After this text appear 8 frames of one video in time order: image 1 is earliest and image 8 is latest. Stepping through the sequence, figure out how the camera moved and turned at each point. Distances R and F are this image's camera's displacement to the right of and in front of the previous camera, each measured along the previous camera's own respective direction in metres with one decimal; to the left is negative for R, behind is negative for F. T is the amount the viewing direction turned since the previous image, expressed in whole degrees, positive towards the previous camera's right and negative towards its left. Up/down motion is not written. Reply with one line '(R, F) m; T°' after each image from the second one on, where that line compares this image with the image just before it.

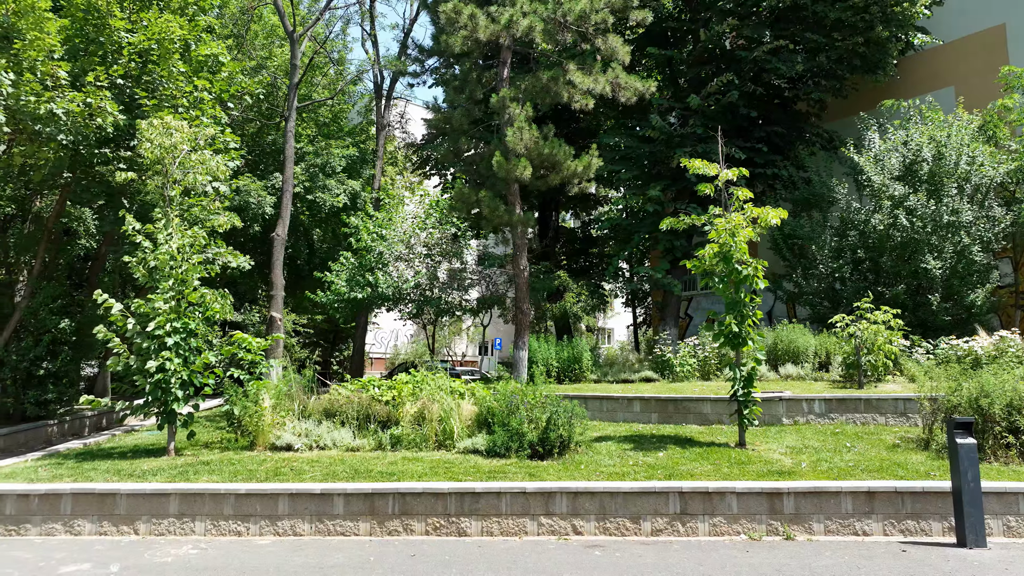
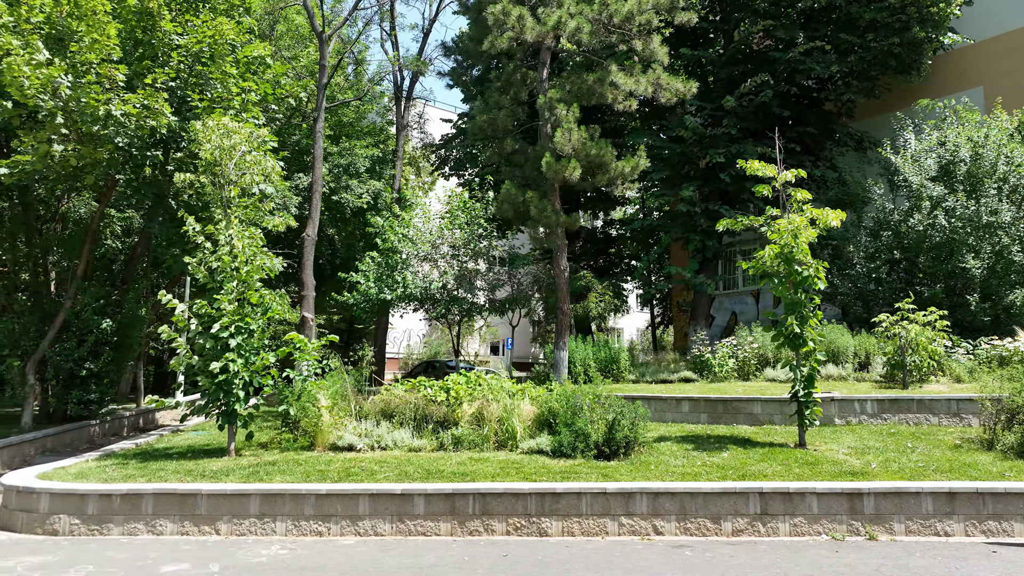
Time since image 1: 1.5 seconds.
(-0.6, 0.0) m; 0°
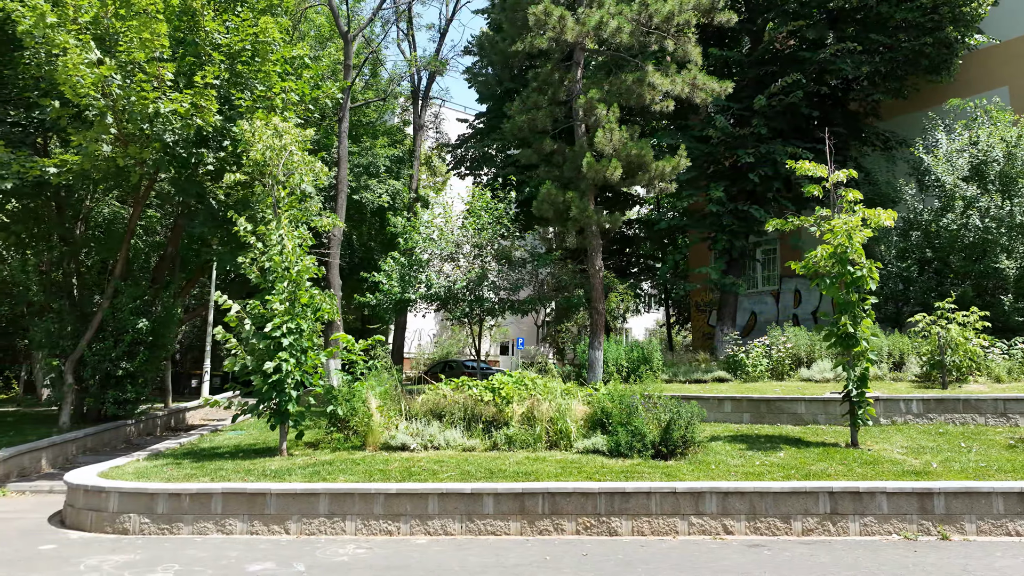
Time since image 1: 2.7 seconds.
(-0.5, 0.0) m; 0°
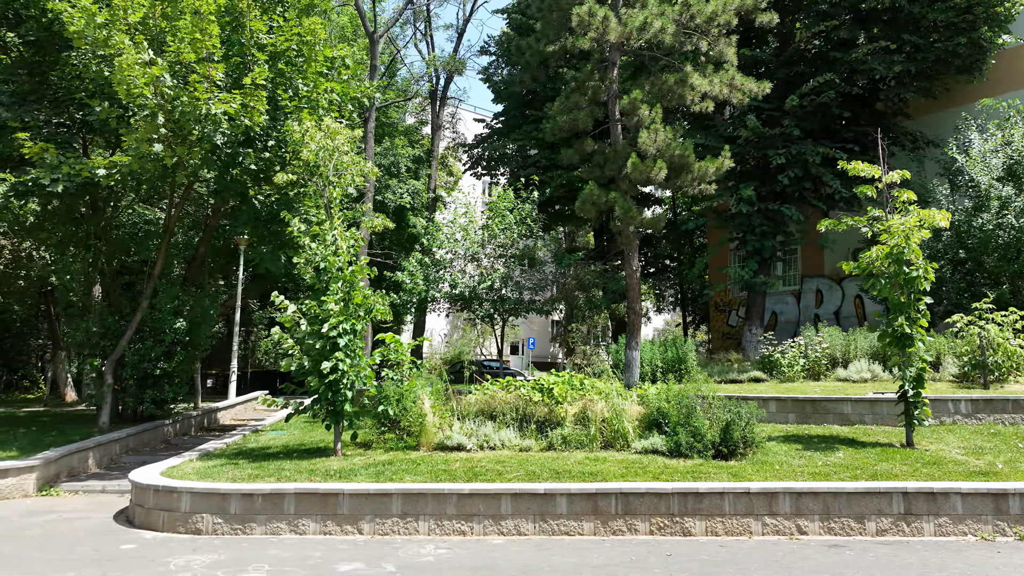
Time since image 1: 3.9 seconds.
(-0.5, 0.0) m; 0°
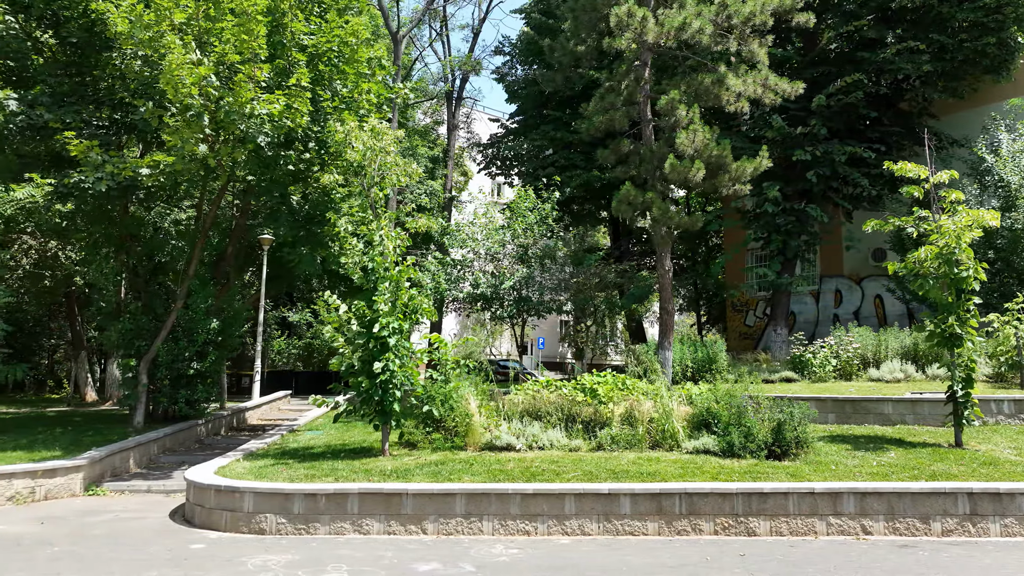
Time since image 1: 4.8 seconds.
(-0.4, 0.0) m; 0°
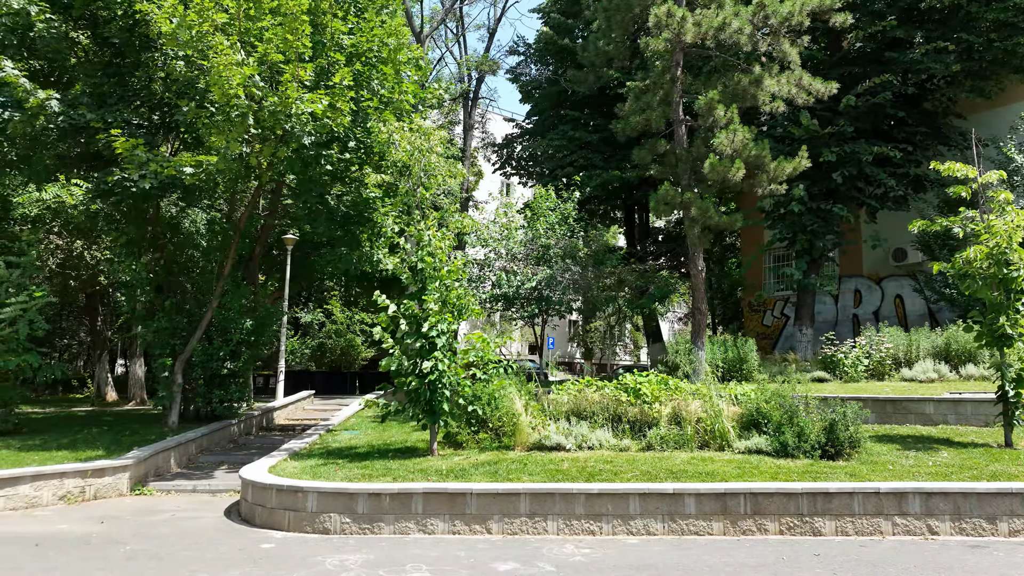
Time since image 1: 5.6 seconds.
(-0.5, 0.0) m; 0°
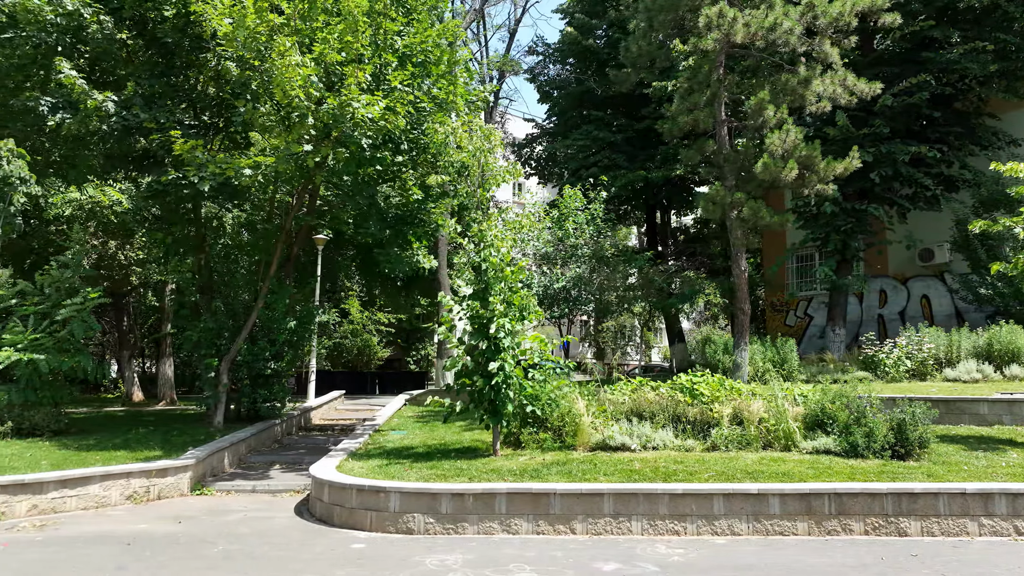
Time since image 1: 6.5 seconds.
(-0.6, 0.0) m; 0°
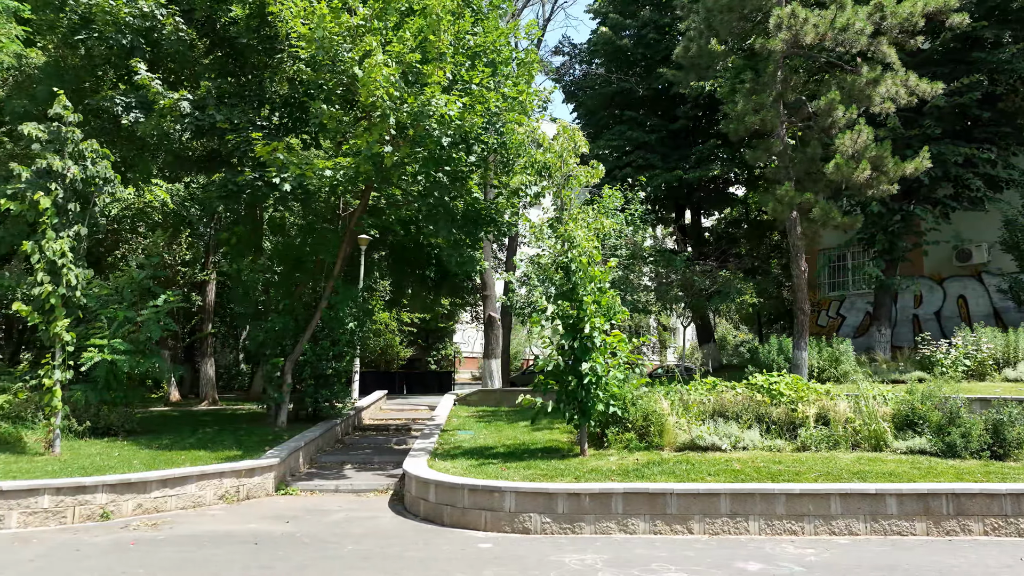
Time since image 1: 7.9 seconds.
(-0.8, 0.0) m; 0°
